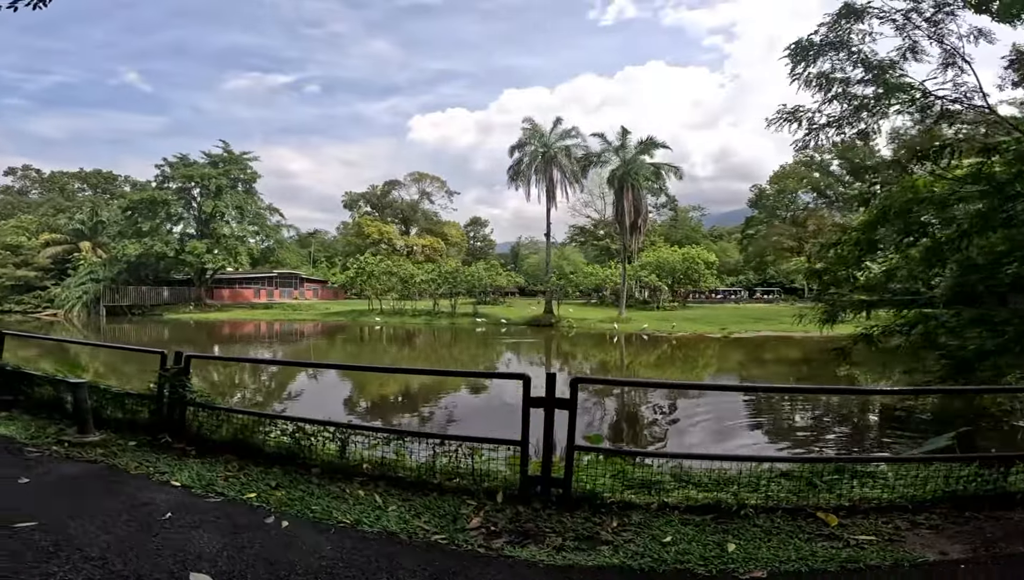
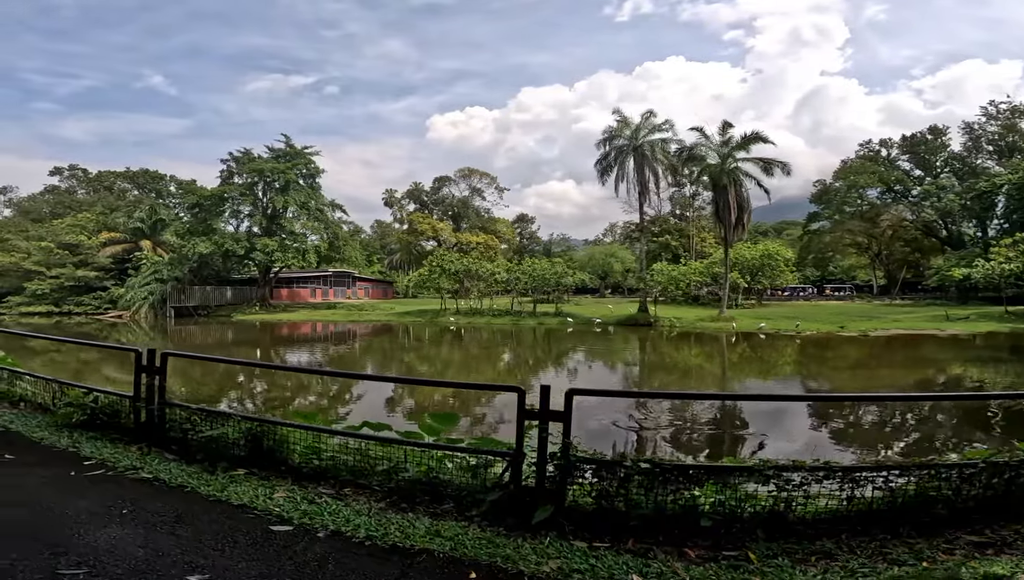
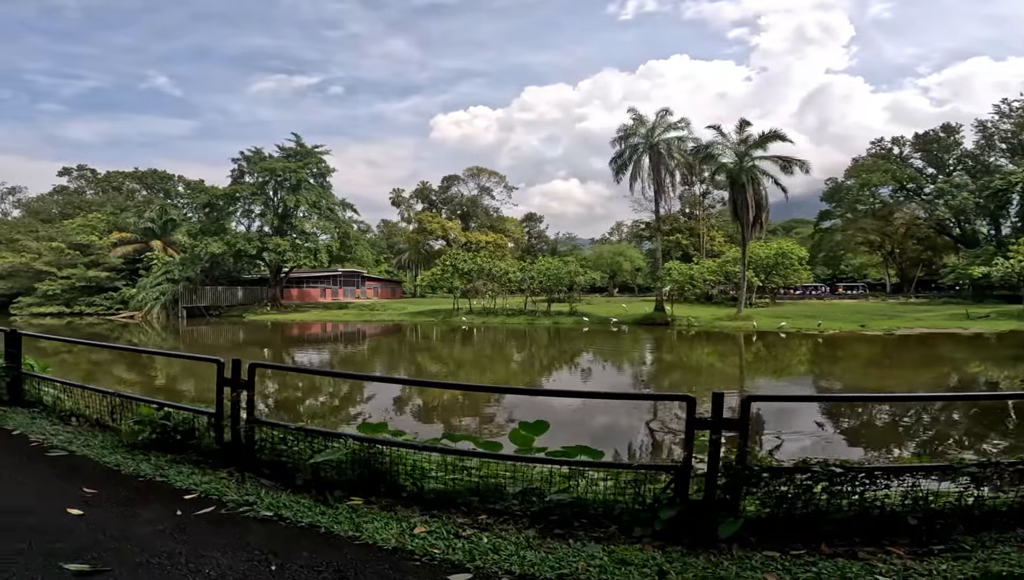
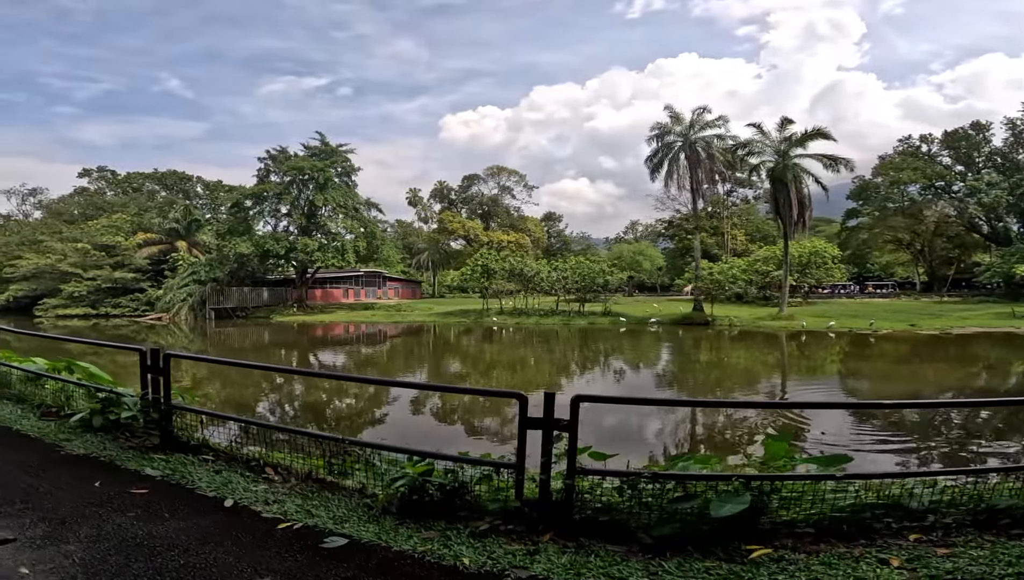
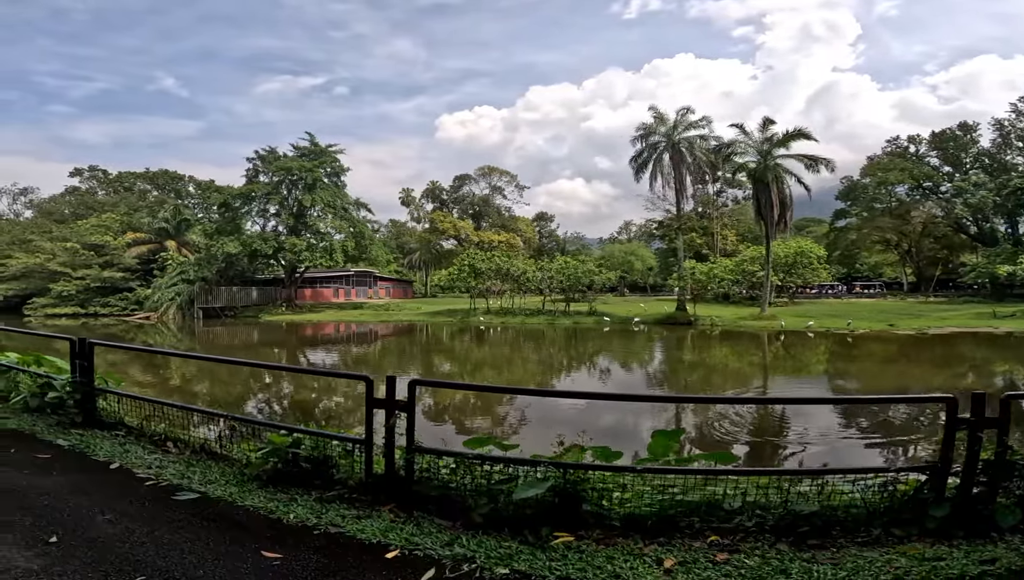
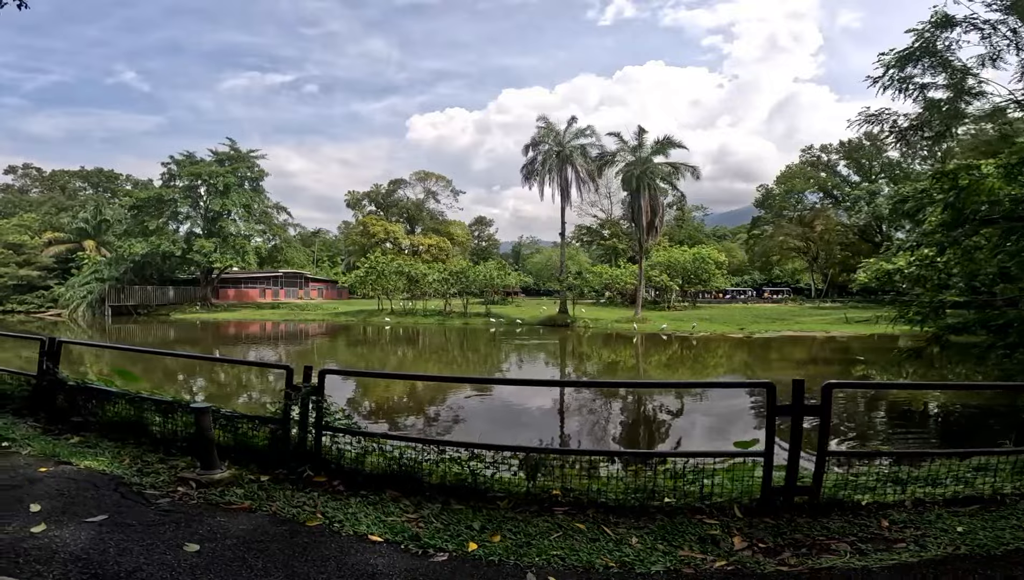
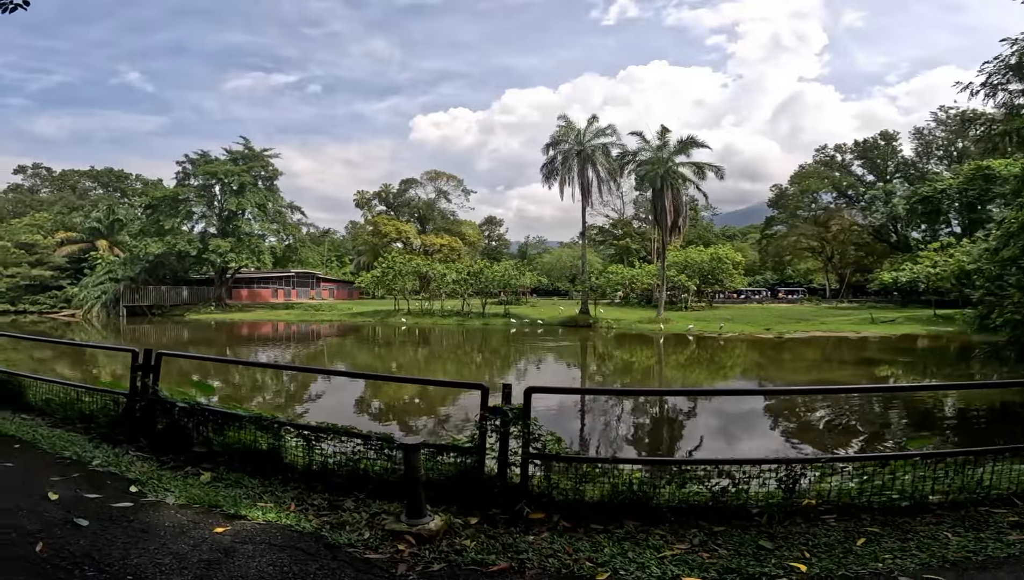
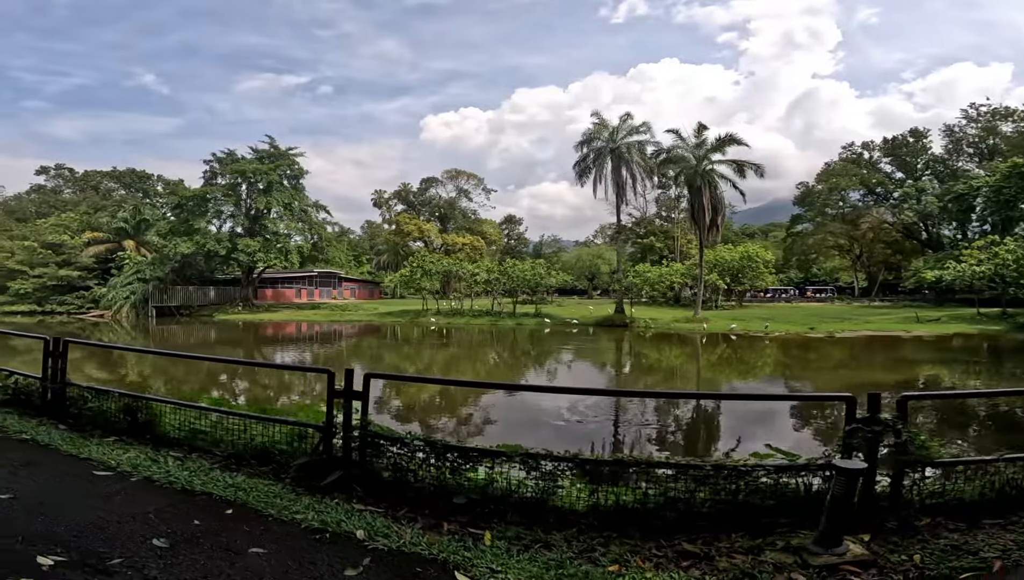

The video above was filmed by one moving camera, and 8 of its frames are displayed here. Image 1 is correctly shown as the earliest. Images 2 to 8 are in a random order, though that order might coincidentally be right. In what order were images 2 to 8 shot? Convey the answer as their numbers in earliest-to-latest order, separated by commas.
6, 7, 8, 2, 3, 5, 4
